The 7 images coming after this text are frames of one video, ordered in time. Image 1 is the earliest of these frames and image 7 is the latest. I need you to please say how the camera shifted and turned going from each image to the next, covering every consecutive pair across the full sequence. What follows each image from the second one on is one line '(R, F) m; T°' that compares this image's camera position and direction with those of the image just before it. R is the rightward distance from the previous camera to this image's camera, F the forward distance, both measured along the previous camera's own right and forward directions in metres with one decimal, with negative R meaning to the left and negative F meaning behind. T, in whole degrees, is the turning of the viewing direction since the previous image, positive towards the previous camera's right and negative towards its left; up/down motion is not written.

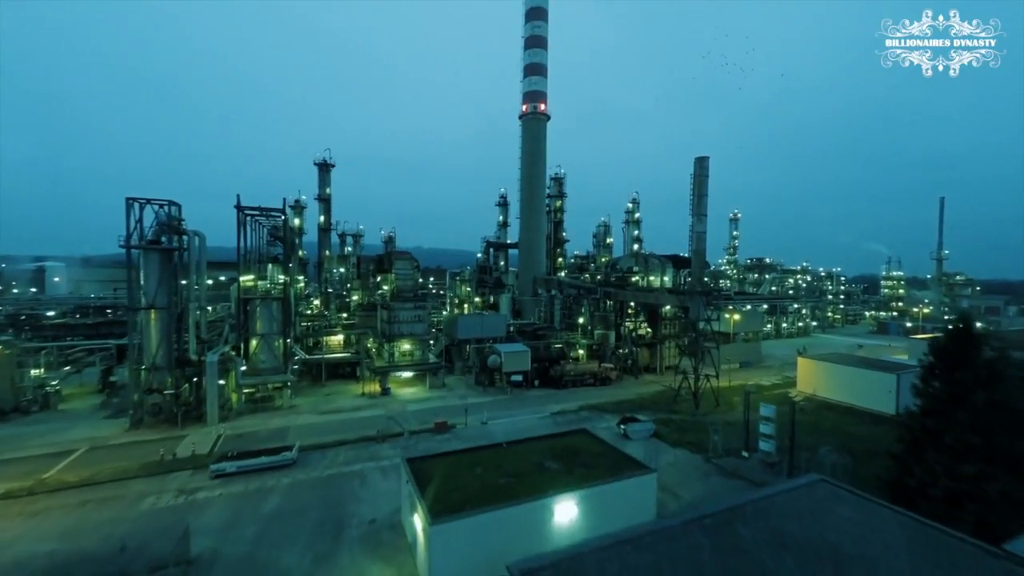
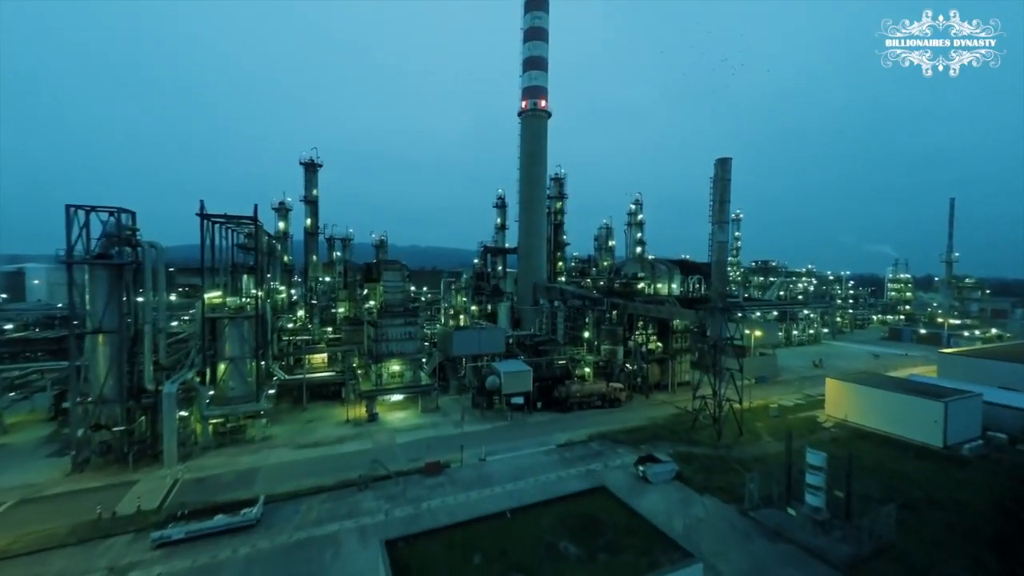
(-0.2, +2.2) m; 0°
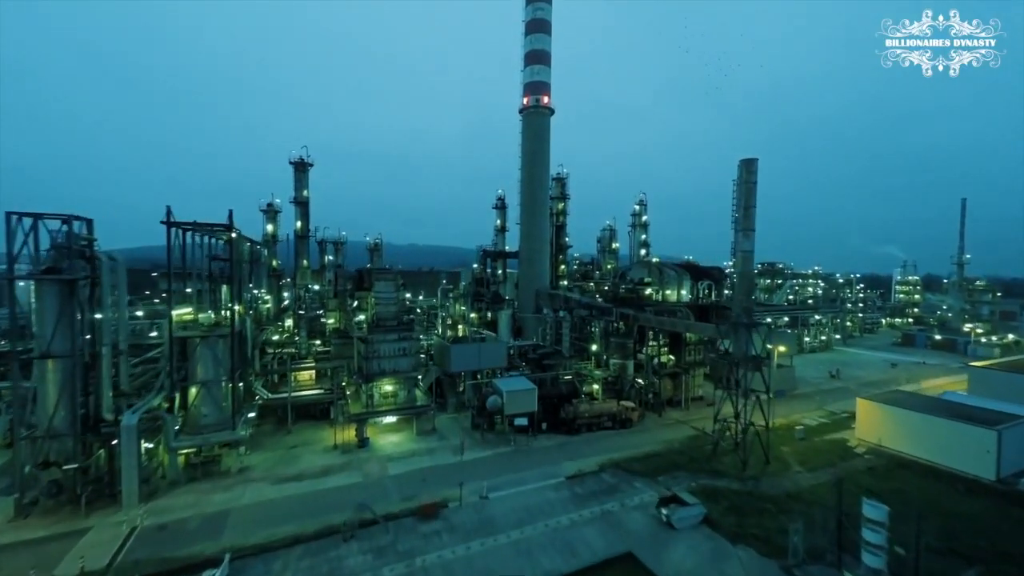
(-0.2, +1.8) m; 0°
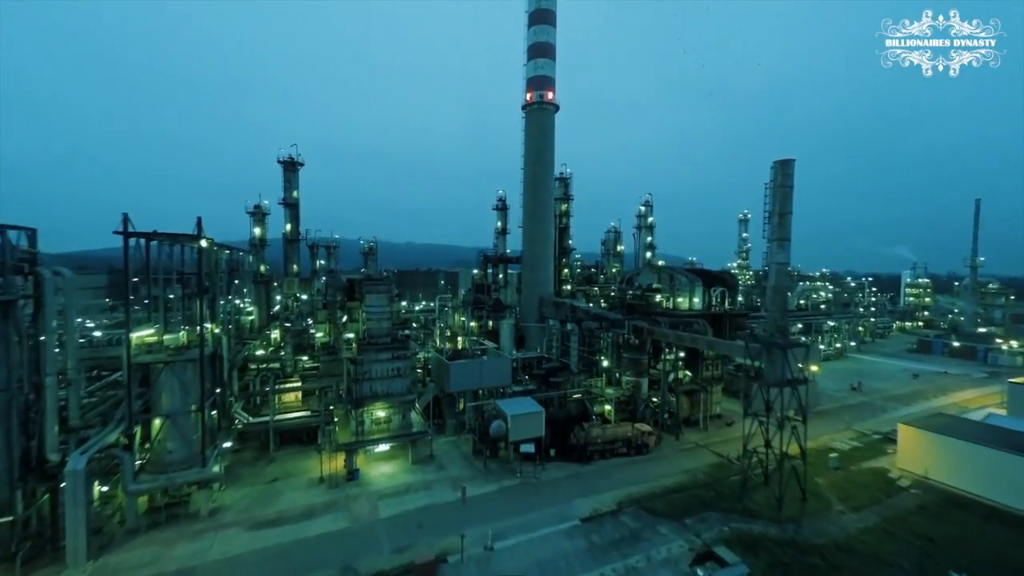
(-0.3, +1.9) m; 0°
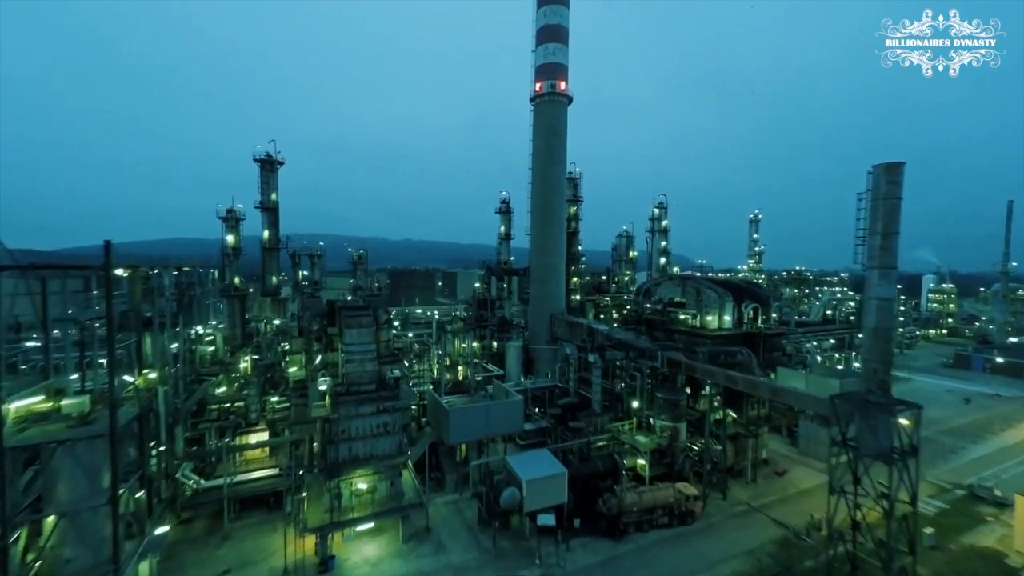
(-0.6, +3.7) m; 0°
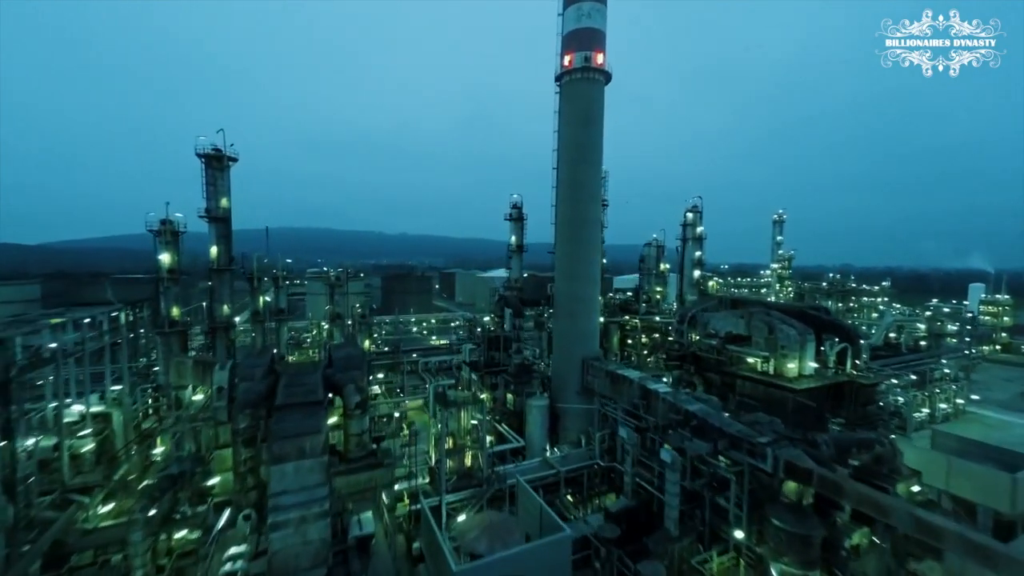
(-1.2, +6.6) m; 0°
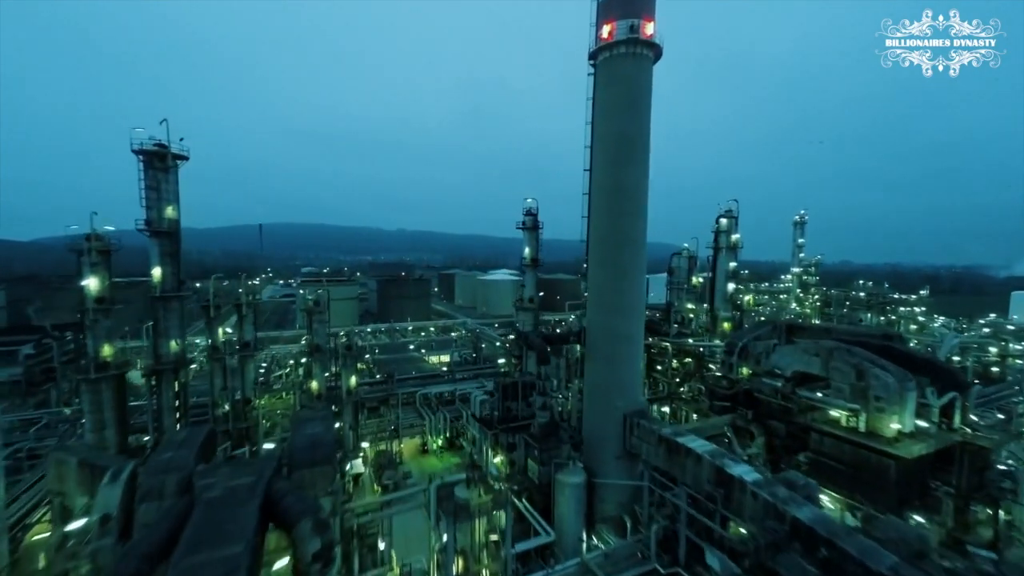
(-1.0, +4.8) m; 0°
